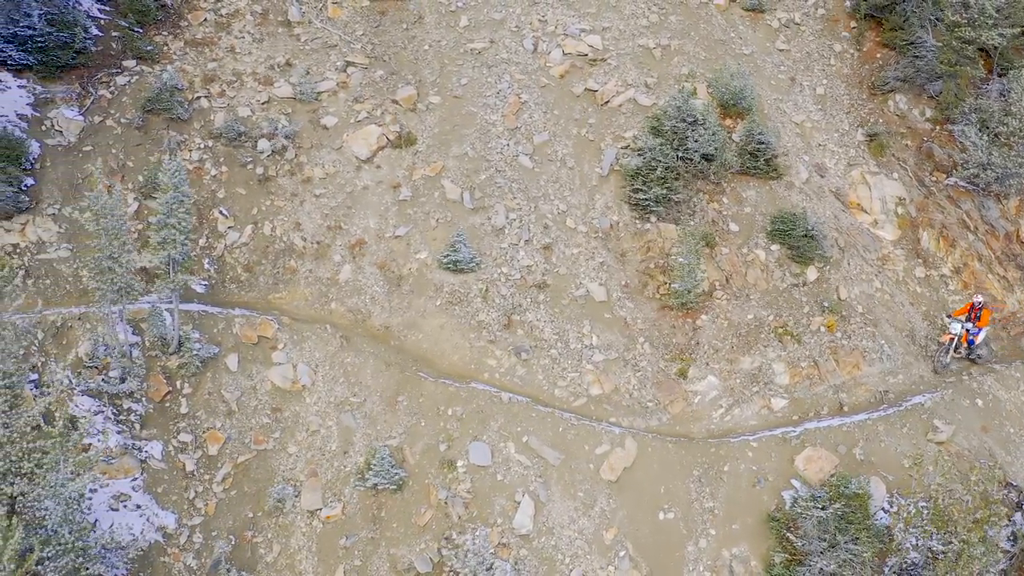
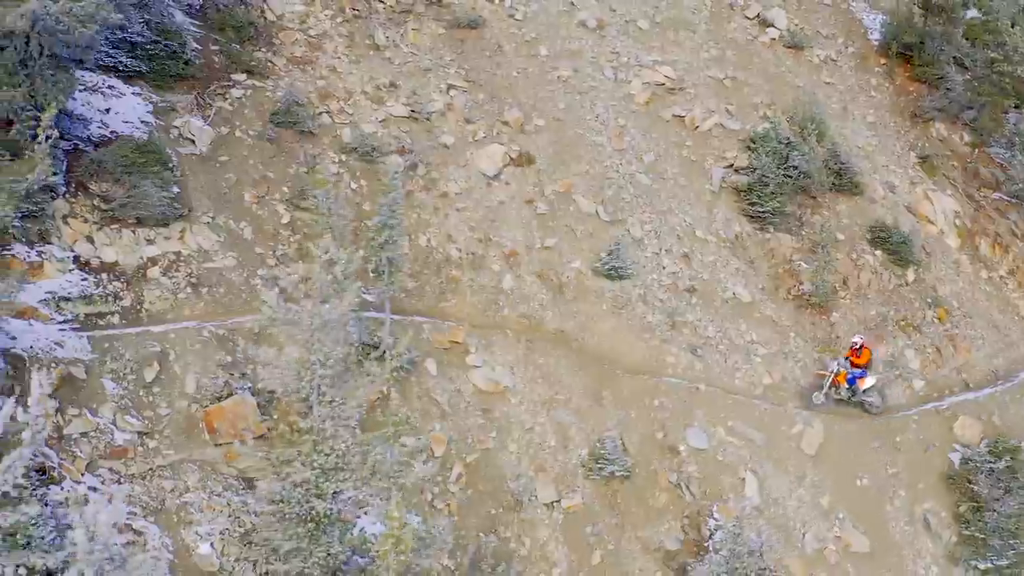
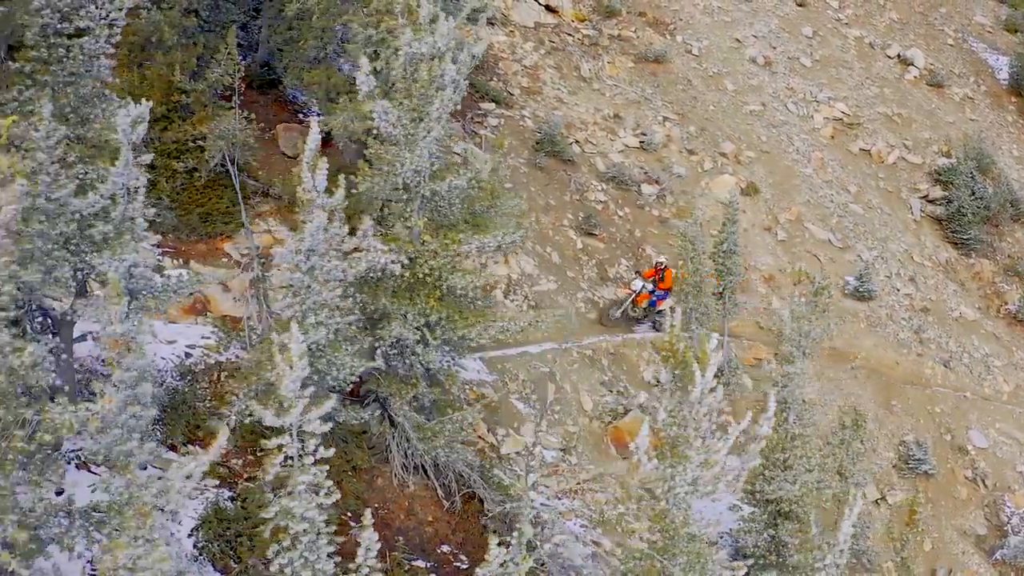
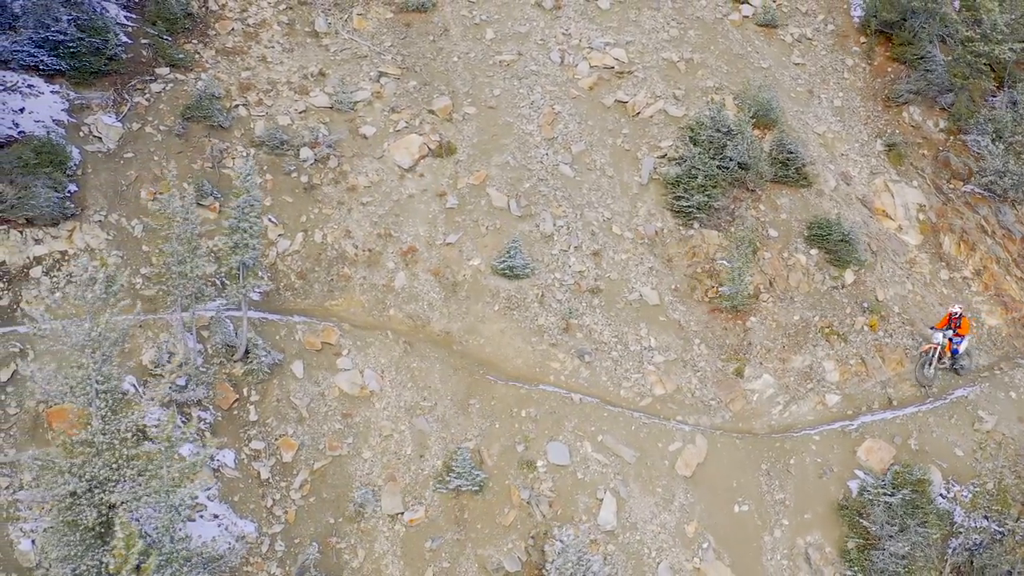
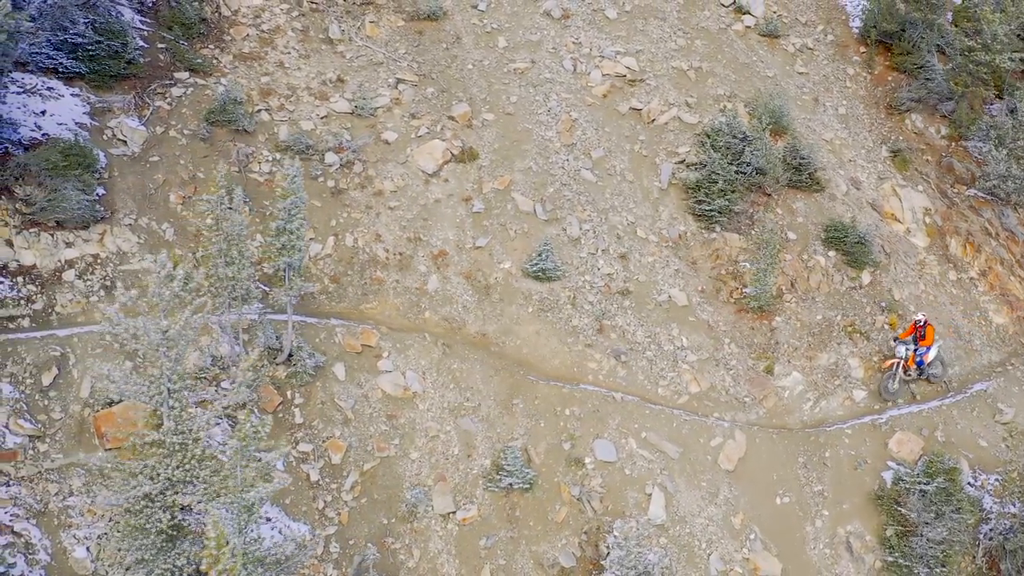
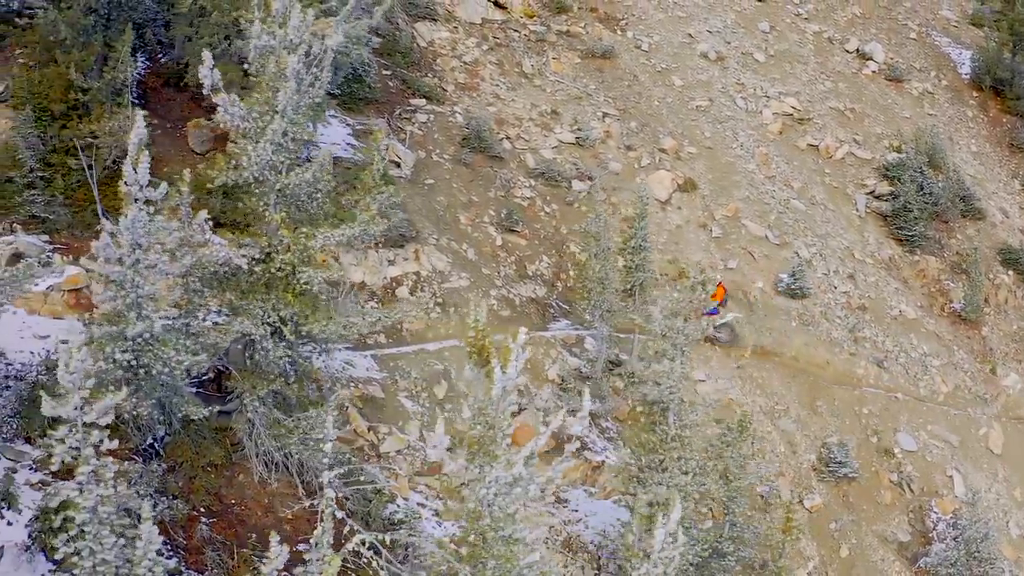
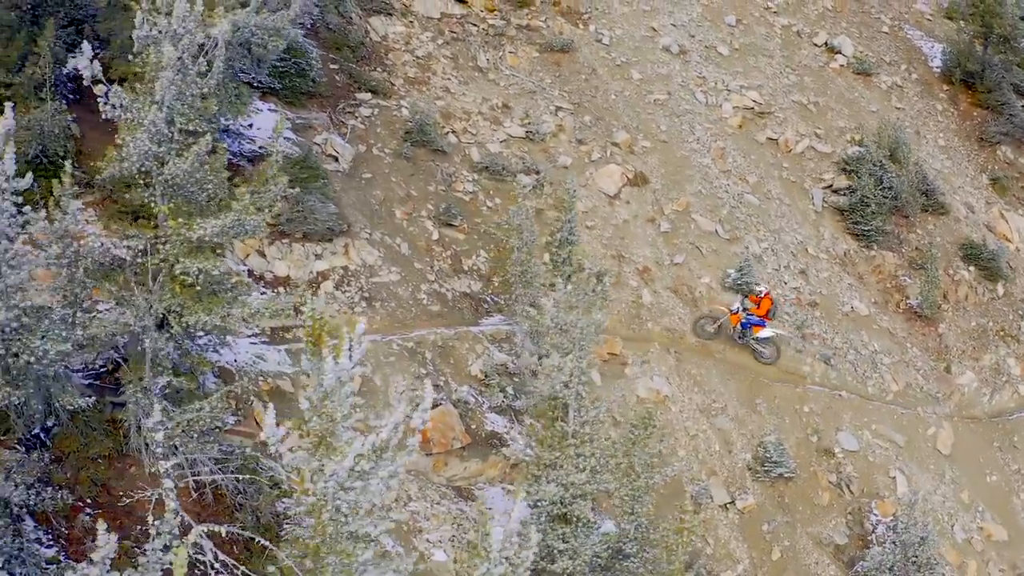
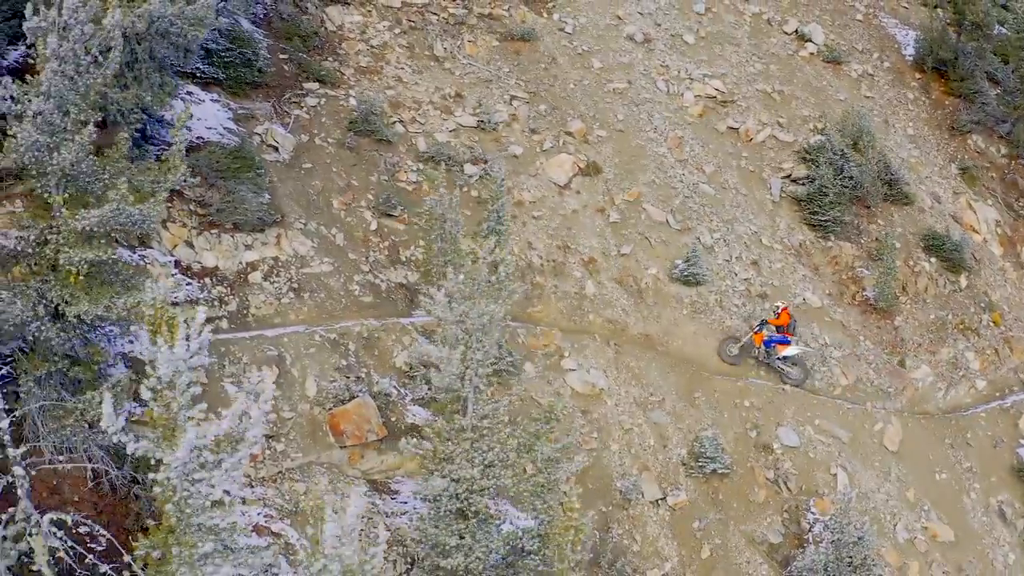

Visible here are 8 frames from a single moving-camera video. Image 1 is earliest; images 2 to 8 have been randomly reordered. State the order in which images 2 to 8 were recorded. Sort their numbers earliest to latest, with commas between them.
4, 5, 2, 8, 7, 6, 3
